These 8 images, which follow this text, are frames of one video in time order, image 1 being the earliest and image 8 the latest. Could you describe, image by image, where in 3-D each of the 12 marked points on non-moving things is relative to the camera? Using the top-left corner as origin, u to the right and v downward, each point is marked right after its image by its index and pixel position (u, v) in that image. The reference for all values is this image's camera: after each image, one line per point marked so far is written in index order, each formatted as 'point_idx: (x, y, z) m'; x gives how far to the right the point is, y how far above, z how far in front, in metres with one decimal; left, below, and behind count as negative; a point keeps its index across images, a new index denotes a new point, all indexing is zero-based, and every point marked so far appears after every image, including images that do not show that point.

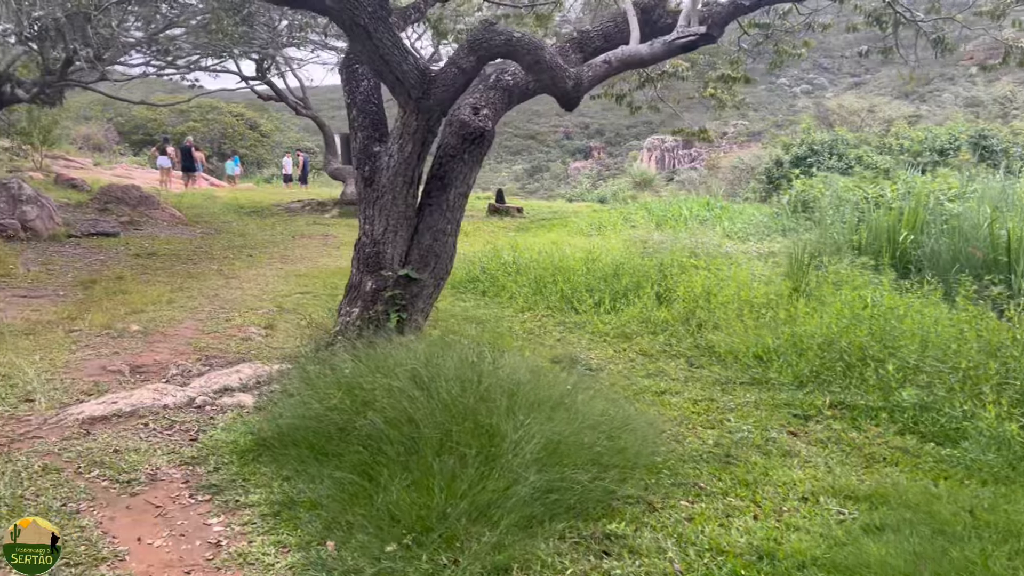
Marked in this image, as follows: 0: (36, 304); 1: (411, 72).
0: (-3.0, -0.1, +5.8) m
1: (-0.4, +0.9, +3.7) m
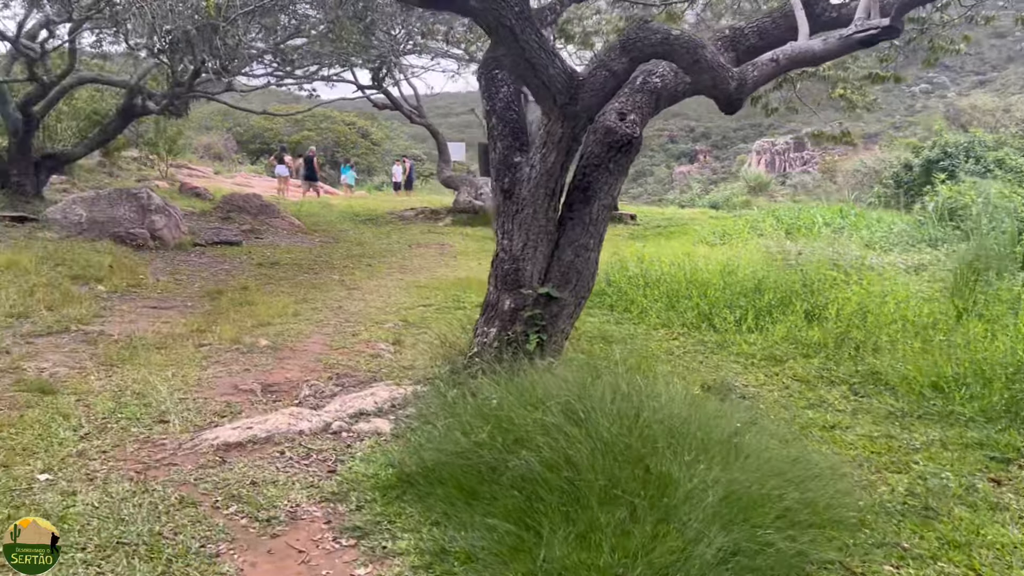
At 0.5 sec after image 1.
0: (-2.2, -0.2, +5.8) m
1: (+0.2, +0.8, +3.5) m
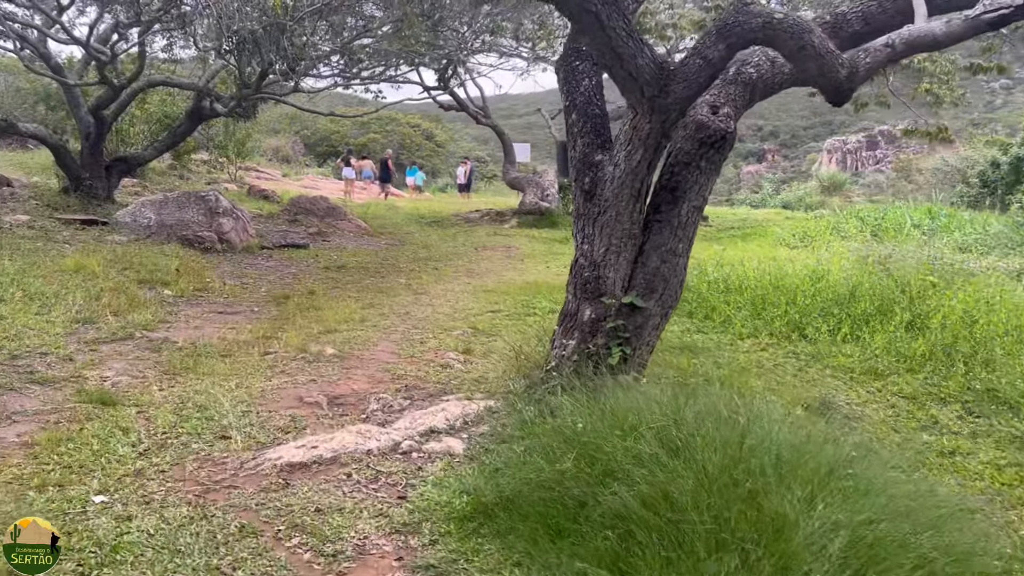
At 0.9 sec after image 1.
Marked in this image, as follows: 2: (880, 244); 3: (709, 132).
0: (-1.7, -0.2, +5.6) m
1: (+0.5, +0.8, +3.2) m
2: (+3.4, +0.4, +8.3) m
3: (+0.7, +0.5, +3.2) m
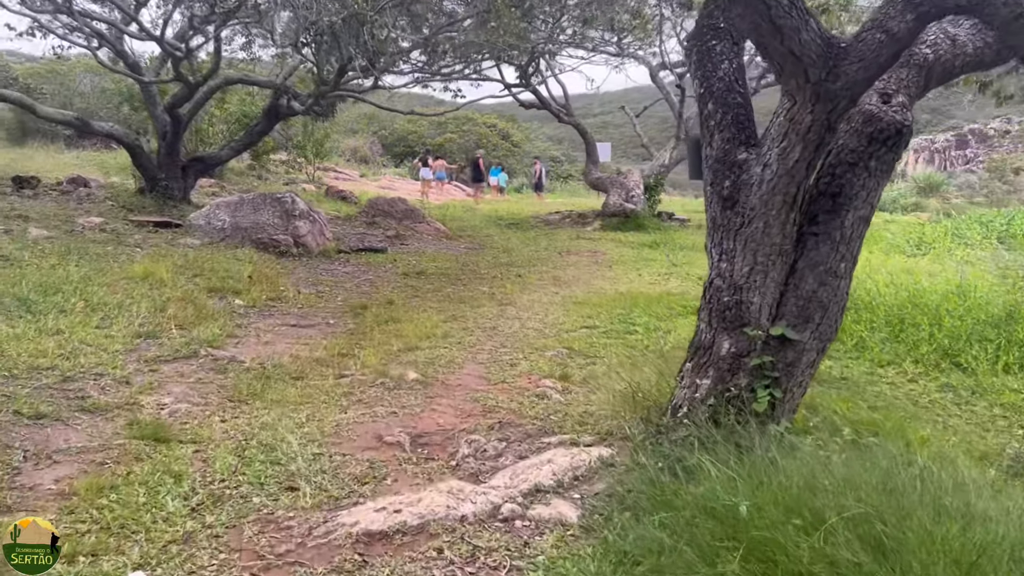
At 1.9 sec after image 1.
0: (-1.2, -0.3, +5.2) m
1: (+0.8, +0.7, +2.5) m
2: (+4.1, +0.3, +7.4) m
3: (+1.1, +0.5, +2.5) m
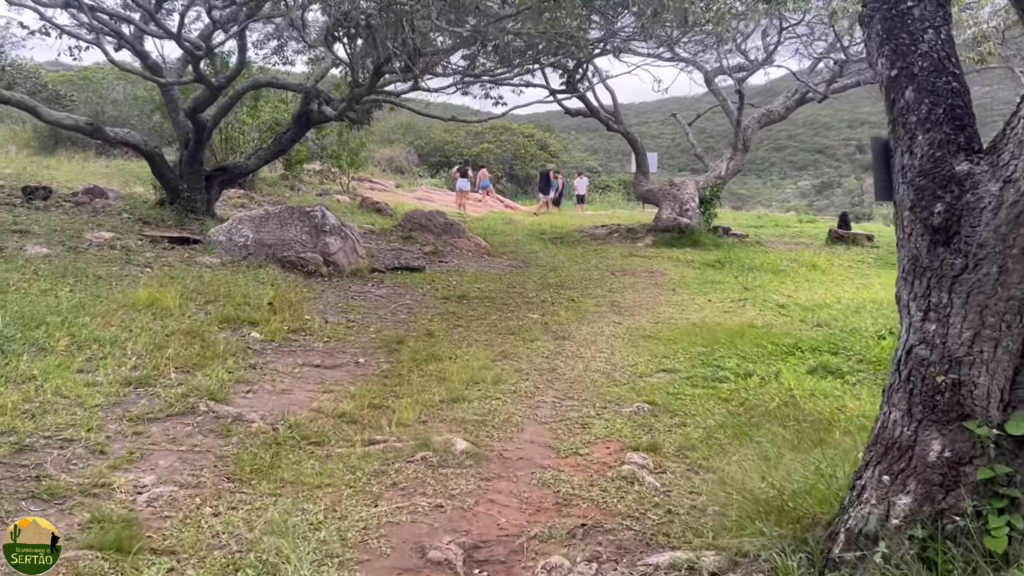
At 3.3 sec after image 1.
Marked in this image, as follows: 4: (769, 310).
0: (-0.9, -0.4, +4.3) m
1: (+1.1, +0.5, +1.6) m
2: (+4.5, +0.1, +6.4) m
3: (+1.3, +0.3, +1.6) m
4: (+1.9, -0.2, +6.7) m
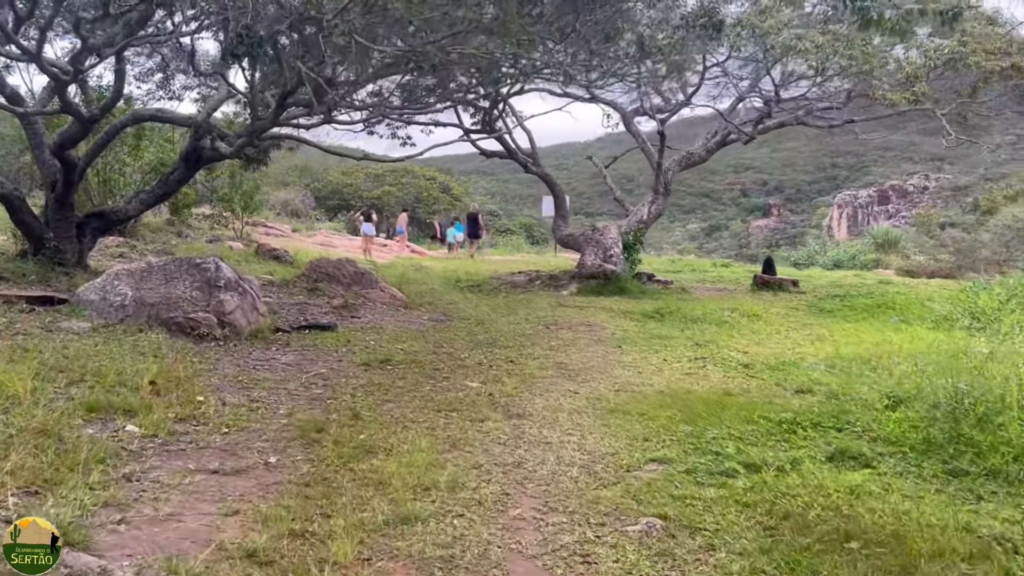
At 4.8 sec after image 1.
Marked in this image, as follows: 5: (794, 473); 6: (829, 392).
0: (-1.0, -0.7, +3.3) m
1: (+1.2, +0.4, +0.9) m
2: (+4.1, -0.3, +6.0) m
3: (+1.4, +0.2, +0.8) m
4: (+1.5, -0.5, +6.0) m
5: (+1.1, -0.7, +3.5) m
6: (+1.8, -0.6, +5.1) m
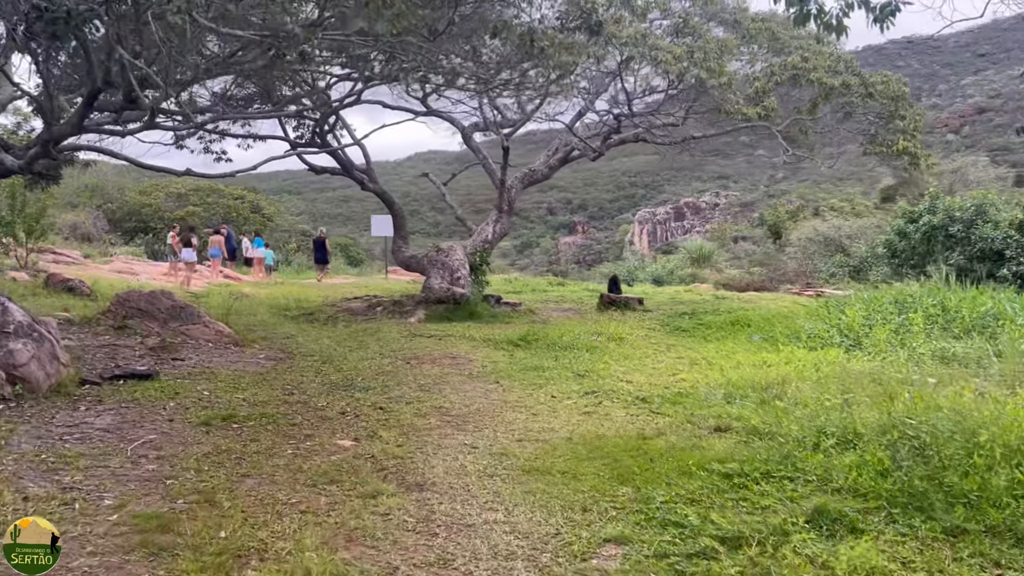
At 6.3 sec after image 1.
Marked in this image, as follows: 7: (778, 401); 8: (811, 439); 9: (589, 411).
0: (-1.1, -0.9, +2.3) m
1: (+1.5, +0.3, +0.4) m
2: (+3.3, -0.4, +5.9) m
3: (+1.7, +0.1, +0.4) m
4: (+0.7, -0.7, +5.4) m
5: (+0.9, -0.8, +2.9) m
6: (+1.2, -0.7, +4.6) m
7: (+1.5, -0.7, +5.2) m
8: (+1.4, -0.7, +4.2) m
9: (+0.4, -0.7, +5.3) m
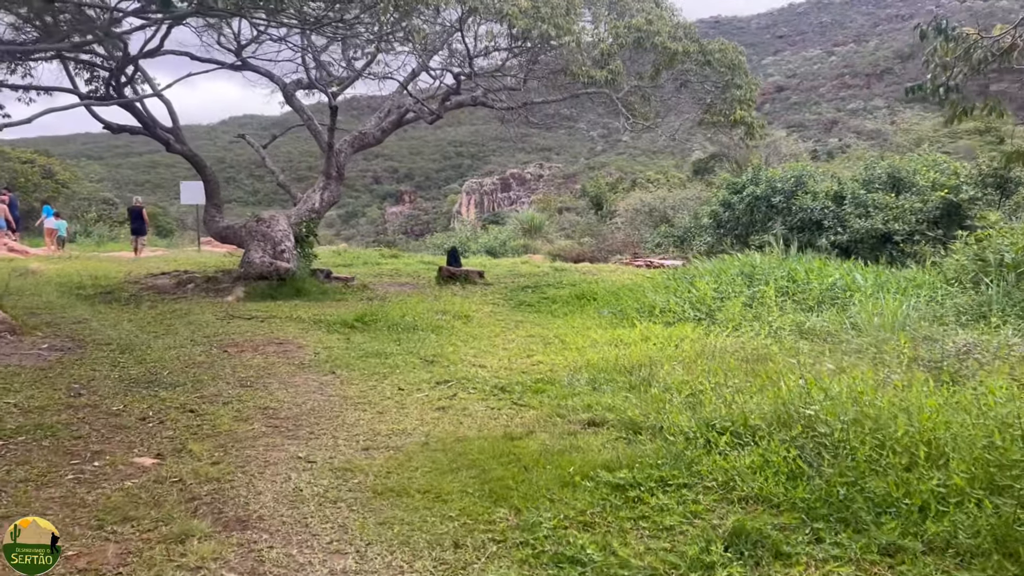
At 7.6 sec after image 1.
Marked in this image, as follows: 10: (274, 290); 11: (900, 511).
0: (-1.3, -0.9, +1.3) m
1: (+1.6, +0.3, -0.1) m
2: (+2.3, -0.2, +5.8) m
3: (+1.8, +0.1, 0.0) m
4: (-0.1, -0.6, +4.8) m
5: (+0.5, -0.8, +2.4) m
6: (+0.5, -0.6, +4.1) m
7: (+0.7, -0.5, +4.8) m
8: (+0.8, -0.6, +3.7) m
9: (-0.4, -0.6, +4.7) m
10: (-2.5, 0.0, +9.4) m
11: (+1.2, -0.7, +2.8) m
